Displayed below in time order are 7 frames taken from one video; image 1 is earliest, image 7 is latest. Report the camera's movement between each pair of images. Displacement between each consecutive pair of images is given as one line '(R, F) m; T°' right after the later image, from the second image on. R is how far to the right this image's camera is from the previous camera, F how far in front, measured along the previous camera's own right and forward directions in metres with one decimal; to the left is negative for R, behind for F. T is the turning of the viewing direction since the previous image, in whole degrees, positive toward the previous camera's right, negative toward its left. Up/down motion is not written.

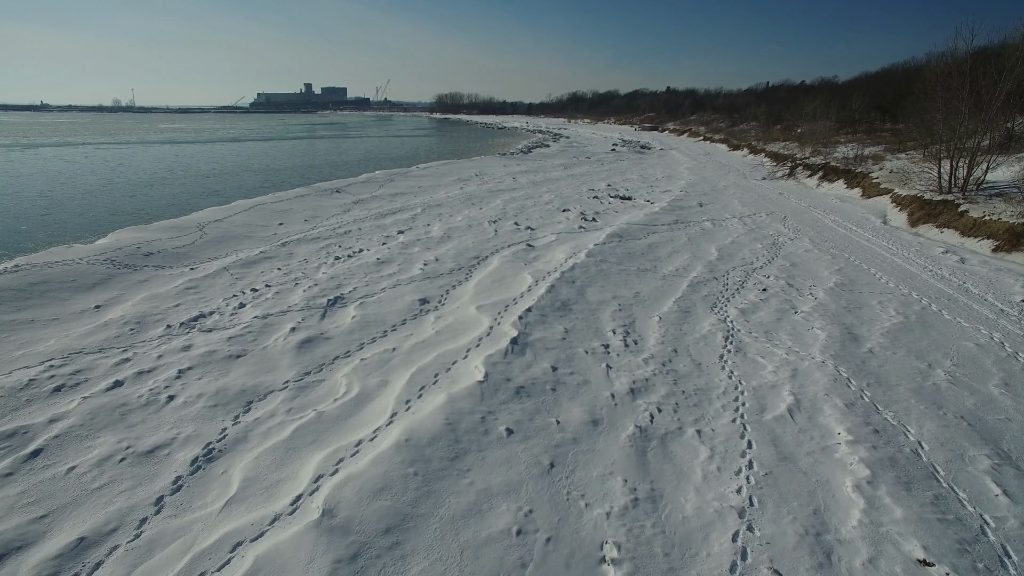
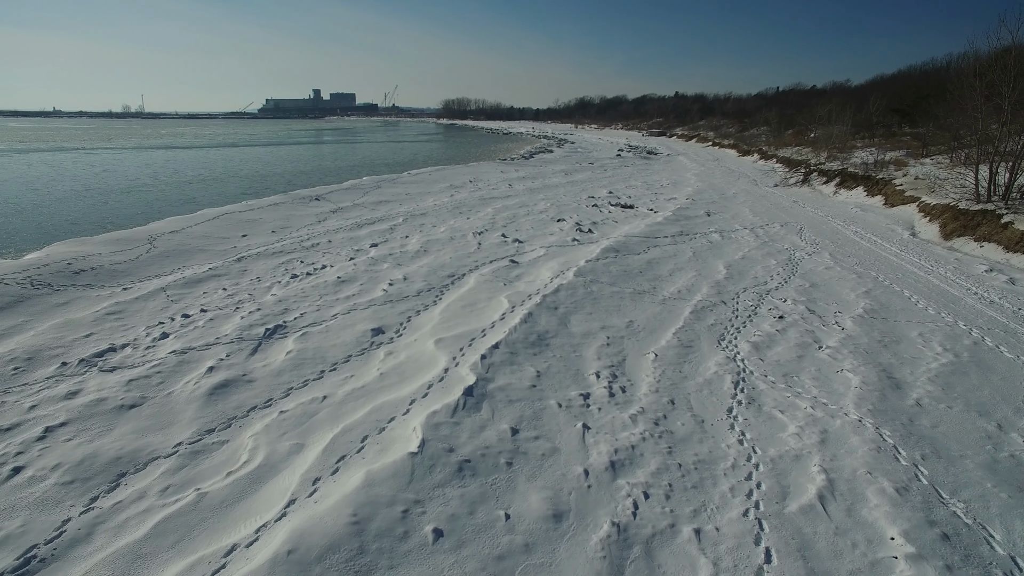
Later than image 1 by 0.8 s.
(+0.4, +1.2) m; -1°
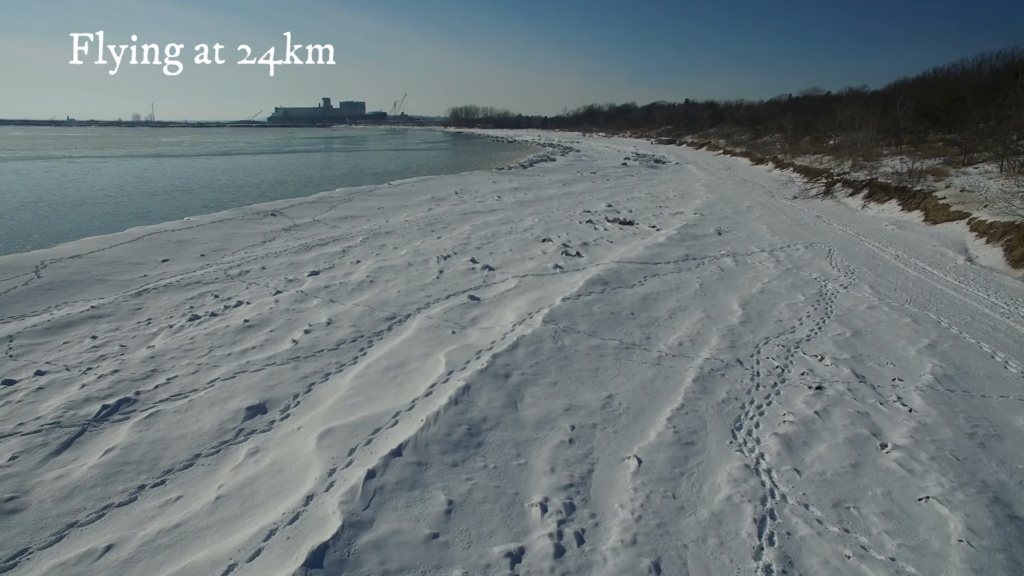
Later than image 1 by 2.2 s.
(+0.5, +2.0) m; -1°
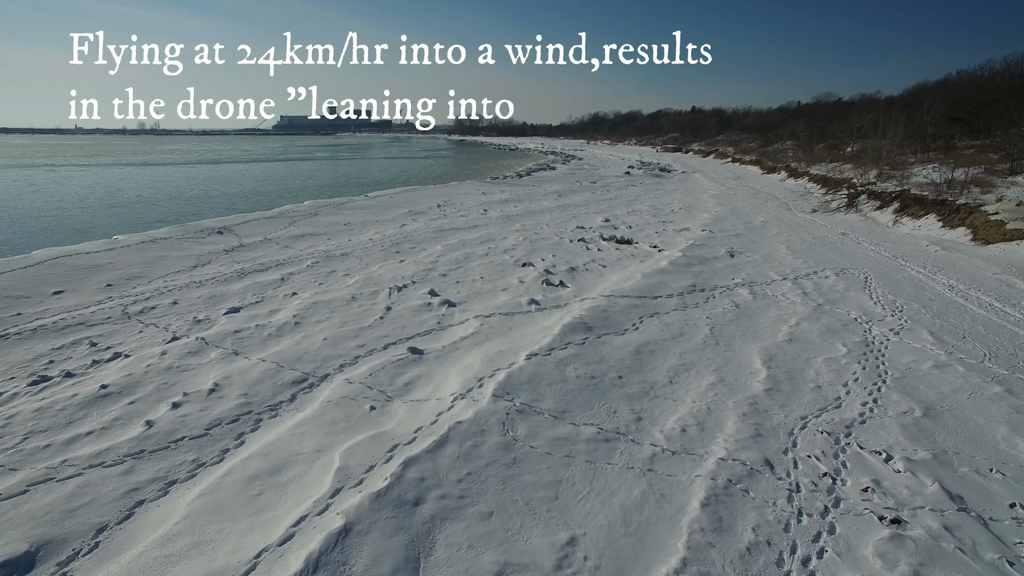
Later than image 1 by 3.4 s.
(+0.4, +1.8) m; -1°
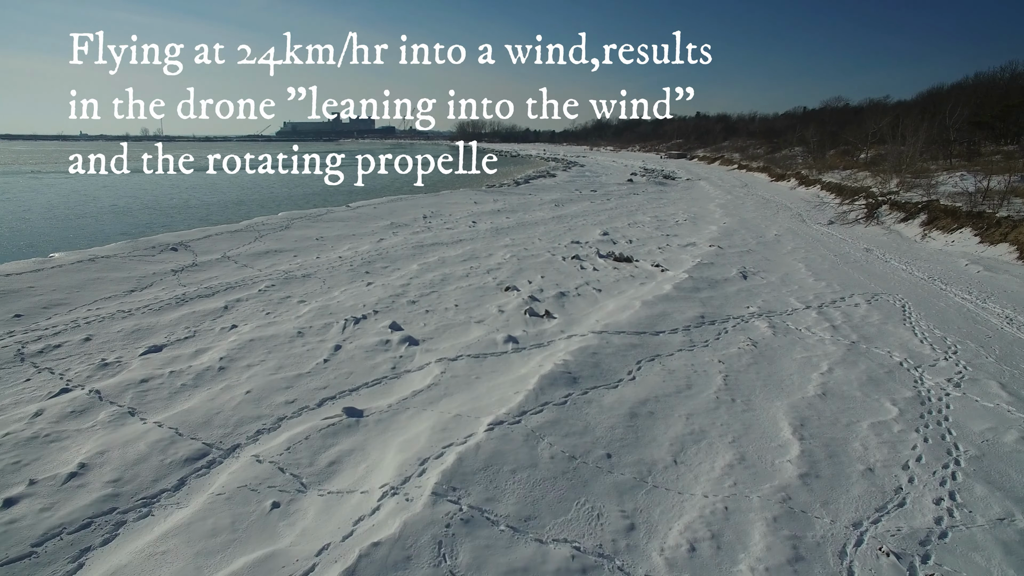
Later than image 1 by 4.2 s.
(+0.3, +1.2) m; 0°
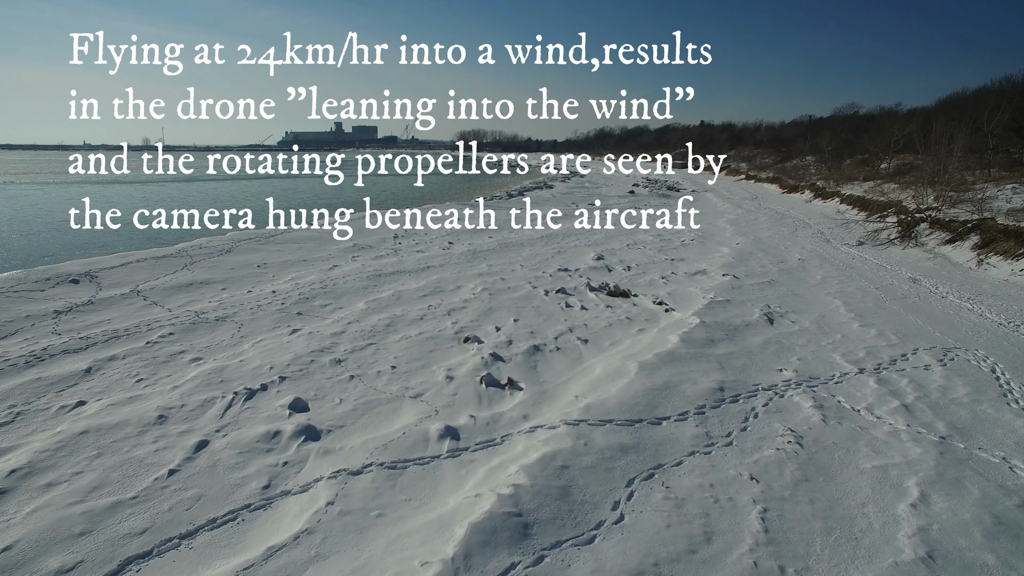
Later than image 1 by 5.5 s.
(+0.4, +1.9) m; 0°
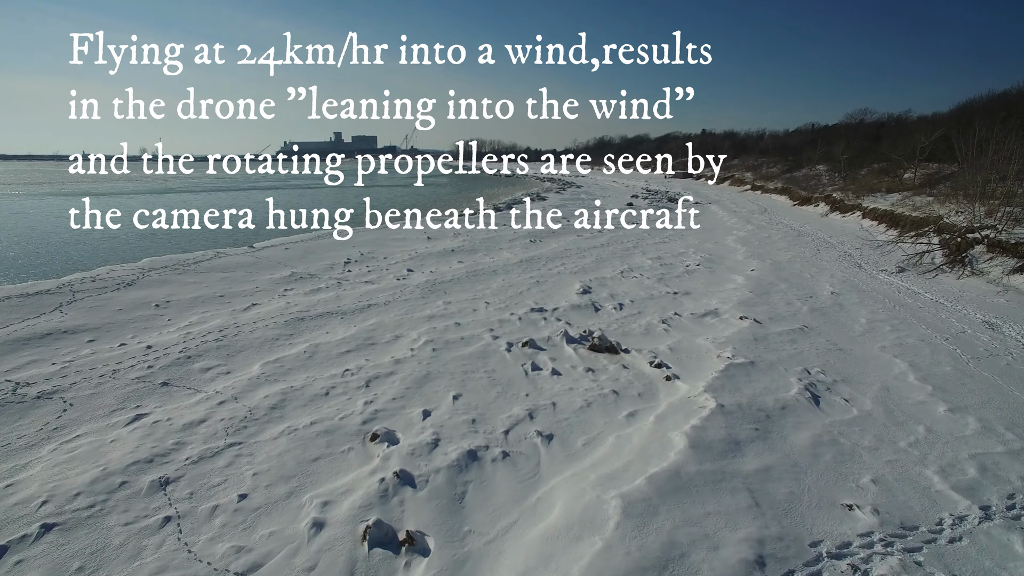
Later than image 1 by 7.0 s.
(+0.5, +2.2) m; 0°
